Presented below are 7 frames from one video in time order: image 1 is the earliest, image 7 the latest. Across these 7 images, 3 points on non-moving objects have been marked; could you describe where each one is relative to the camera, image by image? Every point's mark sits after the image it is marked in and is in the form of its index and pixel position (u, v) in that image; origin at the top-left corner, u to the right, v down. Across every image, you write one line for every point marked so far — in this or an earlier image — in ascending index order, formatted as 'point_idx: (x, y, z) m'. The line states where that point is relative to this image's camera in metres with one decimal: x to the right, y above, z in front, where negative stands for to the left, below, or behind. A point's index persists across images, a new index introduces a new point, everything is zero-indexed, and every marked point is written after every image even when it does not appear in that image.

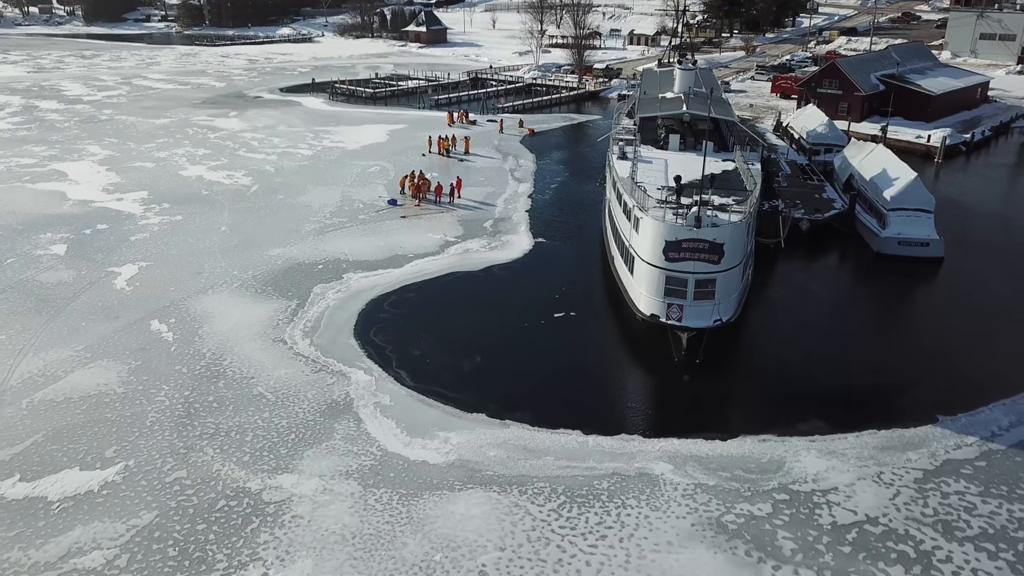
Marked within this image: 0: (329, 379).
0: (-4.2, -2.1, +16.9) m
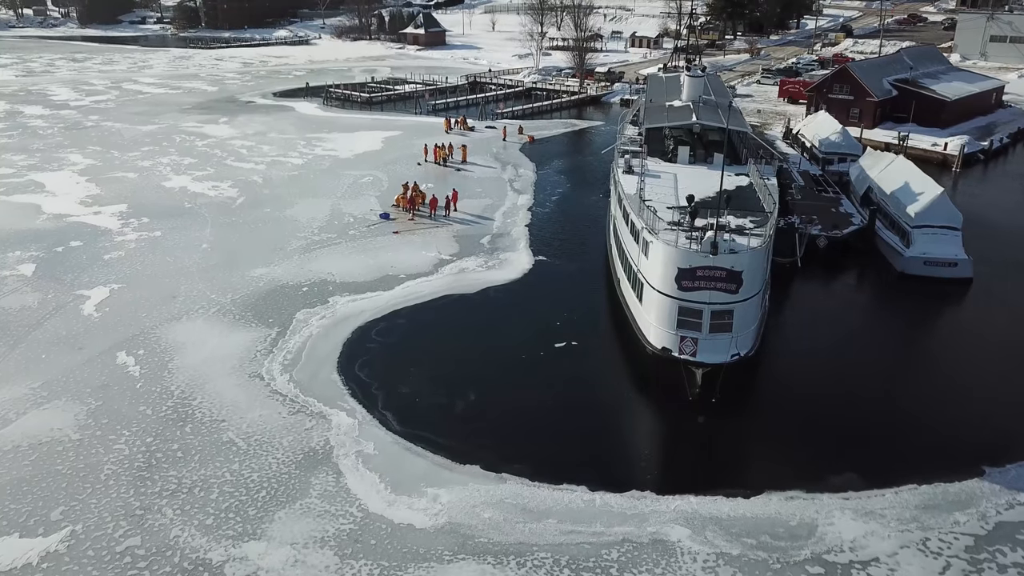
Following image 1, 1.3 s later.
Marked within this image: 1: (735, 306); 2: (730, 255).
0: (-4.2, -2.8, +15.3) m
1: (+4.9, -0.4, +16.2) m
2: (+4.7, +0.7, +15.8) m
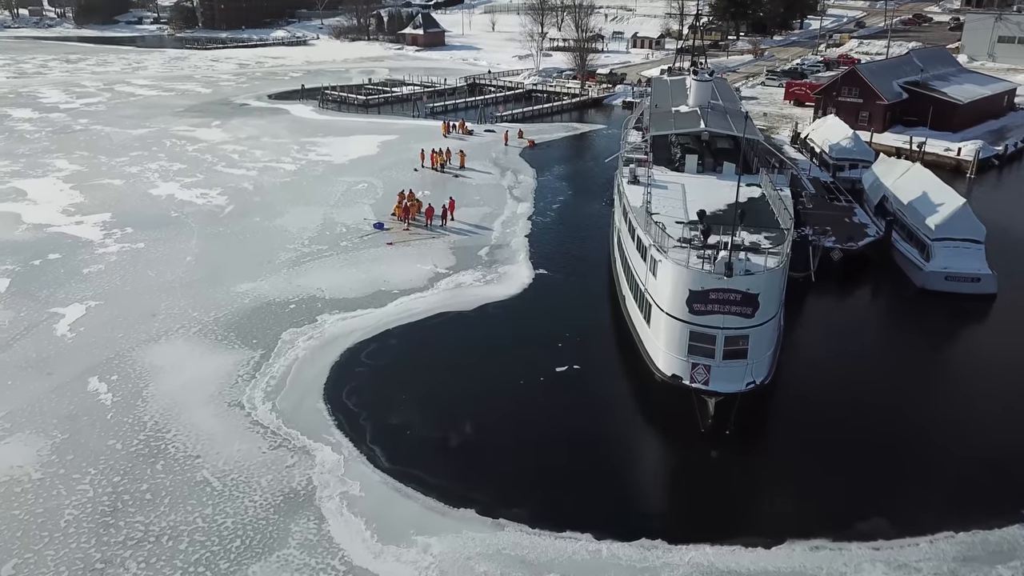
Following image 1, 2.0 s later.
0: (-4.3, -3.3, +14.2) m
1: (+4.9, -0.9, +15.0) m
2: (+4.6, +0.2, +14.7) m
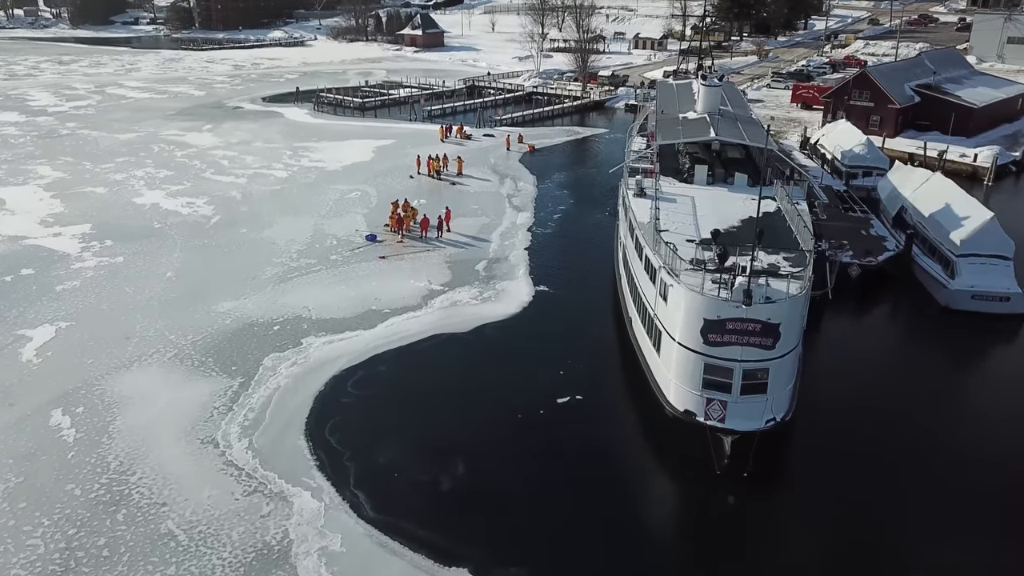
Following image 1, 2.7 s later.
0: (-4.3, -3.8, +12.9) m
1: (+4.8, -1.4, +13.7) m
2: (+4.6, -0.3, +13.4) m
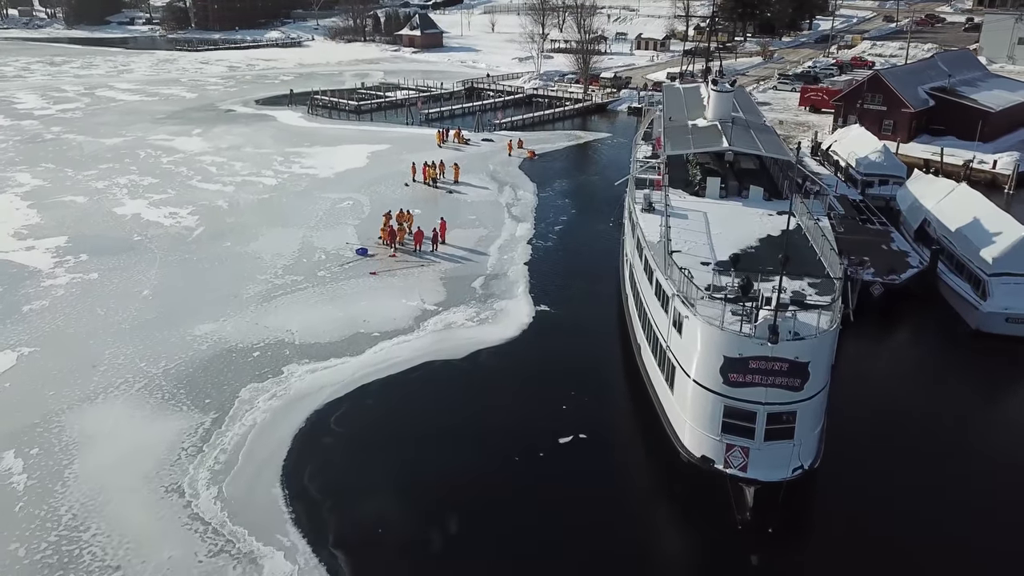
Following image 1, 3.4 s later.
0: (-4.4, -4.4, +11.4) m
1: (+4.8, -2.0, +12.3) m
2: (+4.6, -0.9, +11.9) m
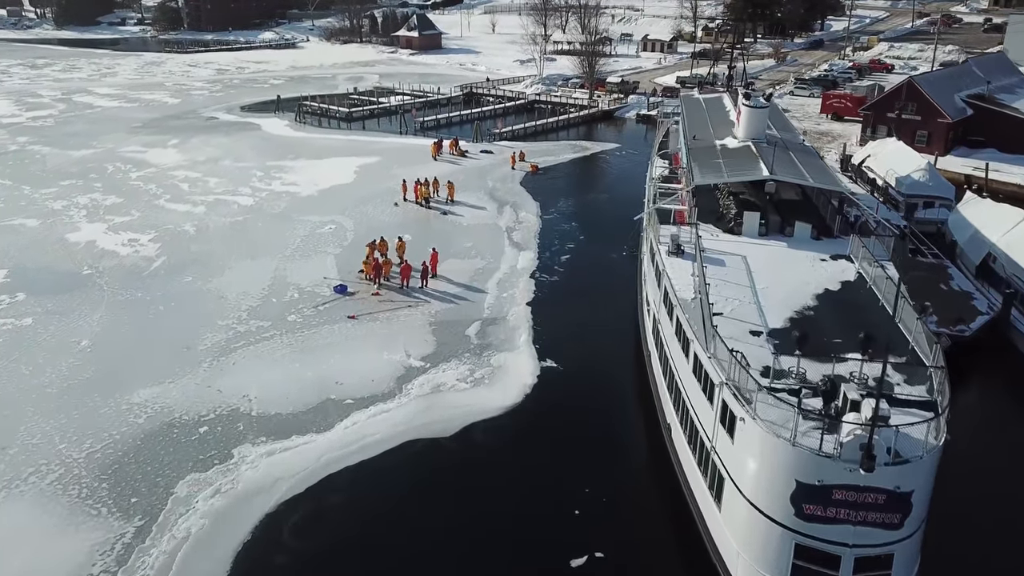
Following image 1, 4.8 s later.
0: (-4.4, -5.6, +8.3) m
1: (+4.8, -3.2, +9.1) m
2: (+4.6, -2.1, +8.8) m
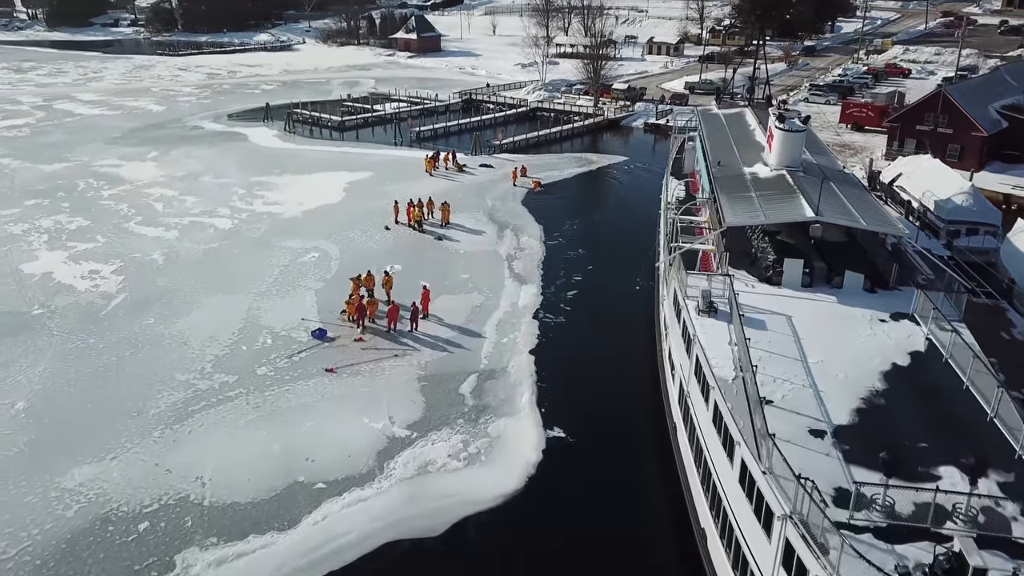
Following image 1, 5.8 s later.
0: (-4.4, -6.8, +5.9) m
1: (+4.8, -4.4, +6.7) m
2: (+4.6, -3.3, +6.3) m
